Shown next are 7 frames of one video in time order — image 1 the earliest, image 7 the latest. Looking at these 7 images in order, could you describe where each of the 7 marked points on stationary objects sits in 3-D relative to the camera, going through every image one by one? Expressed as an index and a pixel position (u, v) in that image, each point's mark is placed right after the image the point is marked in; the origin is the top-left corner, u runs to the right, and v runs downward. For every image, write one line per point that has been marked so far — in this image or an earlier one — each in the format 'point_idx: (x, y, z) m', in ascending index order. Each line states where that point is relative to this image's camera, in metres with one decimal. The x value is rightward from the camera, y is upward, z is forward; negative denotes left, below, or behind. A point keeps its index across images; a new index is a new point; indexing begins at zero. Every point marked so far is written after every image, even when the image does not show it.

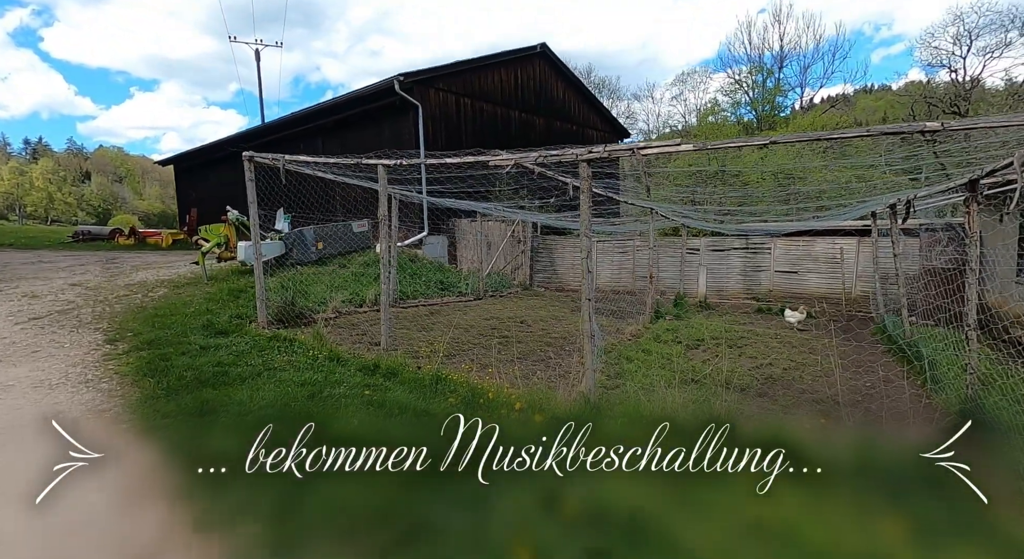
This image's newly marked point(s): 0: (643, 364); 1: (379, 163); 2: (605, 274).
0: (+1.2, -0.7, +5.3) m
1: (-1.0, +0.9, +4.3) m
2: (+1.9, +0.1, +11.8) m
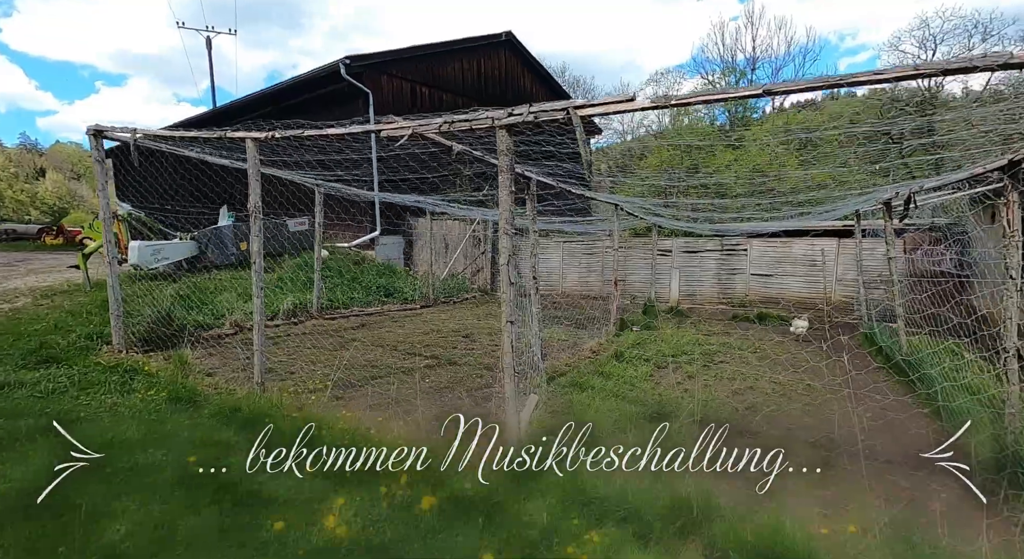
0: (+0.6, -0.8, +4.3) m
1: (-1.5, +0.8, +3.3) m
2: (+1.1, +0.1, +10.8) m
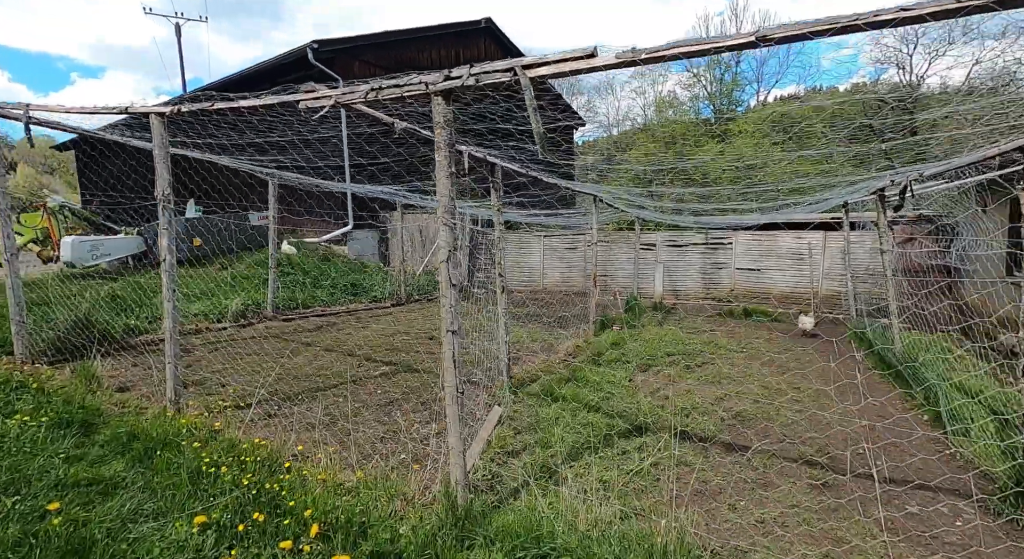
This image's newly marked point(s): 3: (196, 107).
0: (+0.4, -0.8, +3.9) m
1: (-1.7, +0.8, +2.8) m
2: (+0.7, +0.1, +10.4) m
3: (-1.4, +0.8, +2.7) m
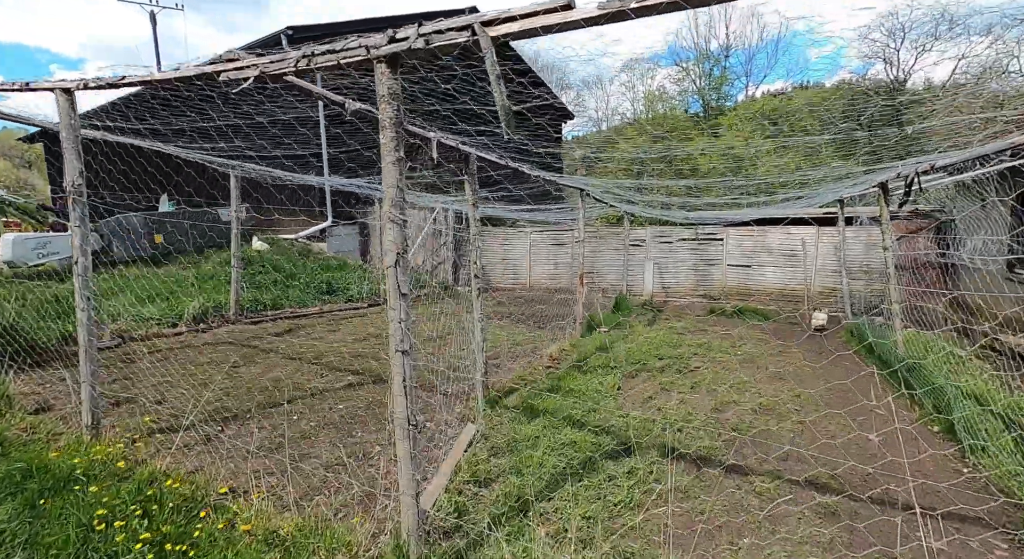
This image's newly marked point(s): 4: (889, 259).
0: (+0.3, -0.8, +3.5) m
1: (-1.8, +0.8, +2.4) m
2: (+0.5, +0.2, +10.0) m
3: (-1.5, +0.7, +2.2) m
4: (+3.8, +0.2, +5.9) m
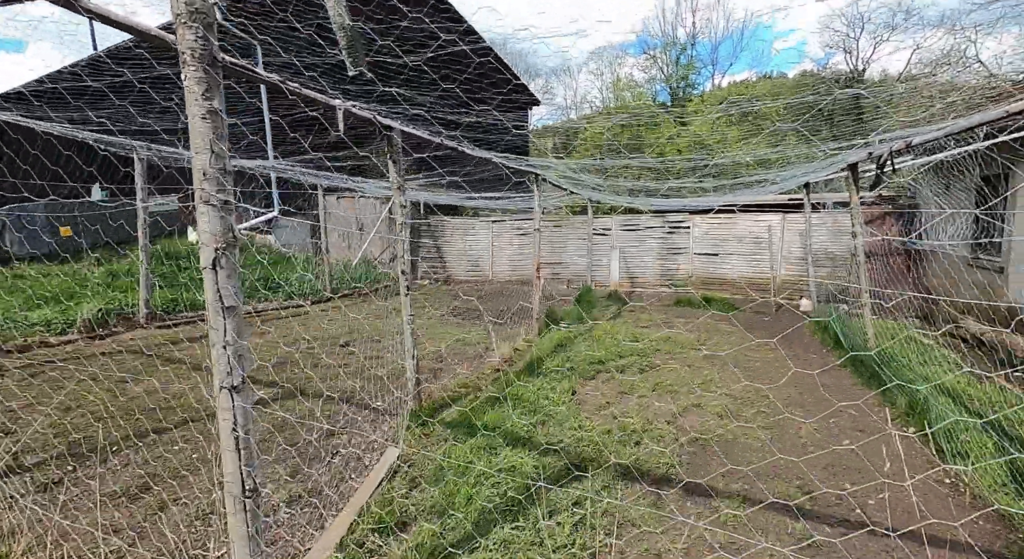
0: (-0.1, -0.8, +3.1) m
1: (-2.1, +0.7, +1.8) m
2: (-0.2, +0.3, +9.5) m
3: (-1.8, +0.7, +1.7) m
4: (+3.3, +0.3, +5.6) m
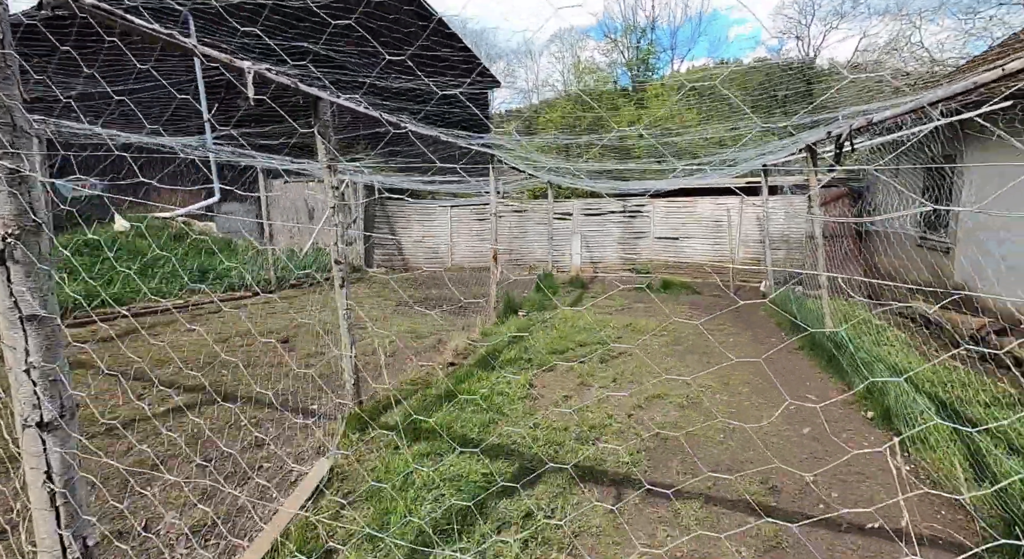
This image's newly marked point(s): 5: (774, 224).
0: (-0.3, -0.7, +2.8) m
1: (-2.3, +0.7, +1.4) m
2: (-0.8, +0.5, +9.3) m
3: (-2.0, +0.7, +1.3) m
4: (+2.9, +0.5, +5.5) m
5: (+3.5, +0.7, +7.8) m
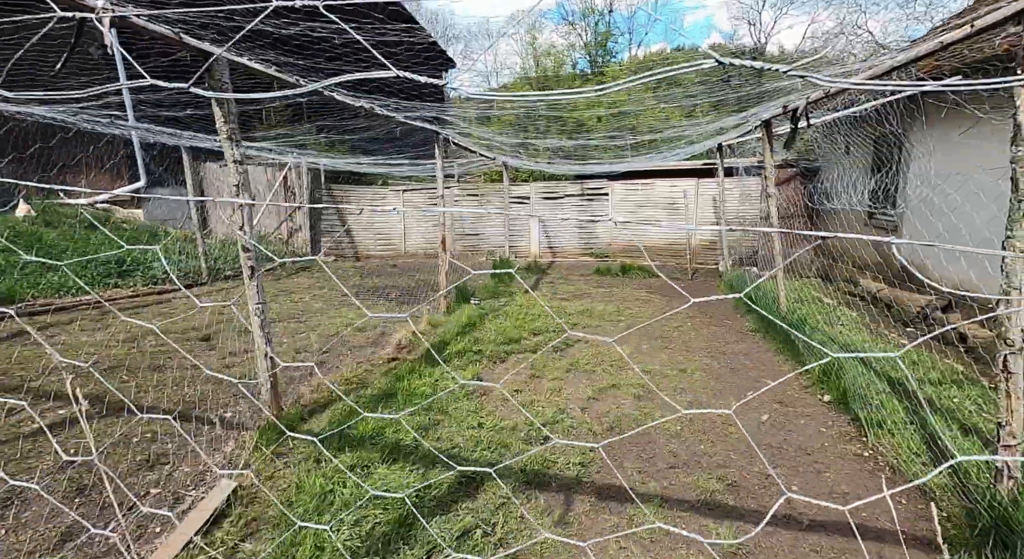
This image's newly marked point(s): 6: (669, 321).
0: (-0.6, -0.7, +2.5) m
1: (-2.5, +0.7, +0.9) m
2: (-1.5, +0.7, +8.9) m
3: (-2.2, +0.7, +0.8) m
4: (+2.4, +0.6, +5.4) m
5: (+2.8, +1.0, +7.7) m
6: (+1.4, -0.4, +5.2) m
